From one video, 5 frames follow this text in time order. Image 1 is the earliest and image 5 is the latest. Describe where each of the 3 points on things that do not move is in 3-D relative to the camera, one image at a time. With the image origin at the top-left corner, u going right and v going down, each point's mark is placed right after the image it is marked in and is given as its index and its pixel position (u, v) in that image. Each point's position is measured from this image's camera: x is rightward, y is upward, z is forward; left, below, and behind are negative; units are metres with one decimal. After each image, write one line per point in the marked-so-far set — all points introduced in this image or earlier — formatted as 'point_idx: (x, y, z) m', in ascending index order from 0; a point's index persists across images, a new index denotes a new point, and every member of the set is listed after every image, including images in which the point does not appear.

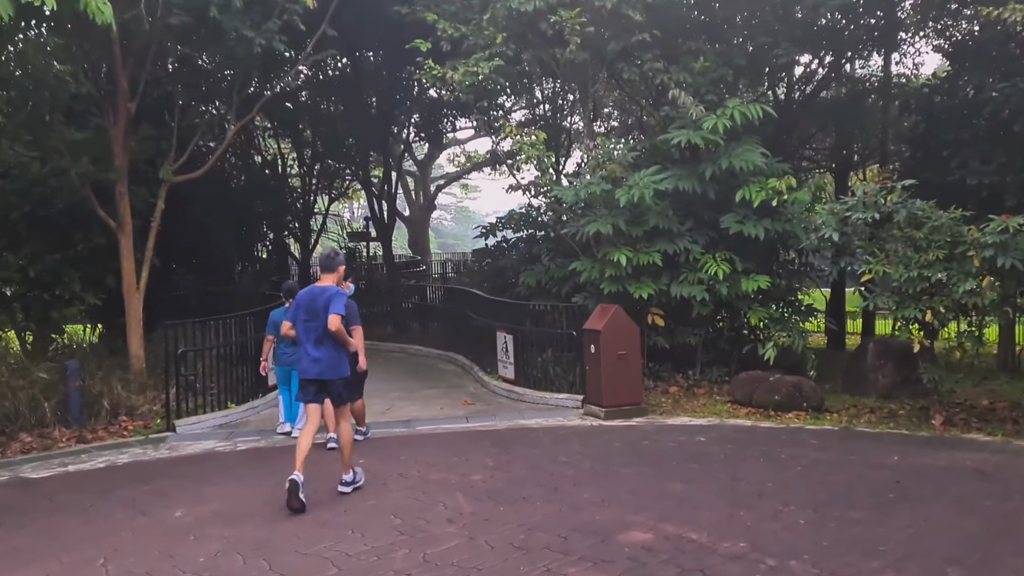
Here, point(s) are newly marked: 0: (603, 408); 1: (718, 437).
0: (+1.0, -1.3, +9.1) m
1: (+2.0, -1.4, +8.0) m
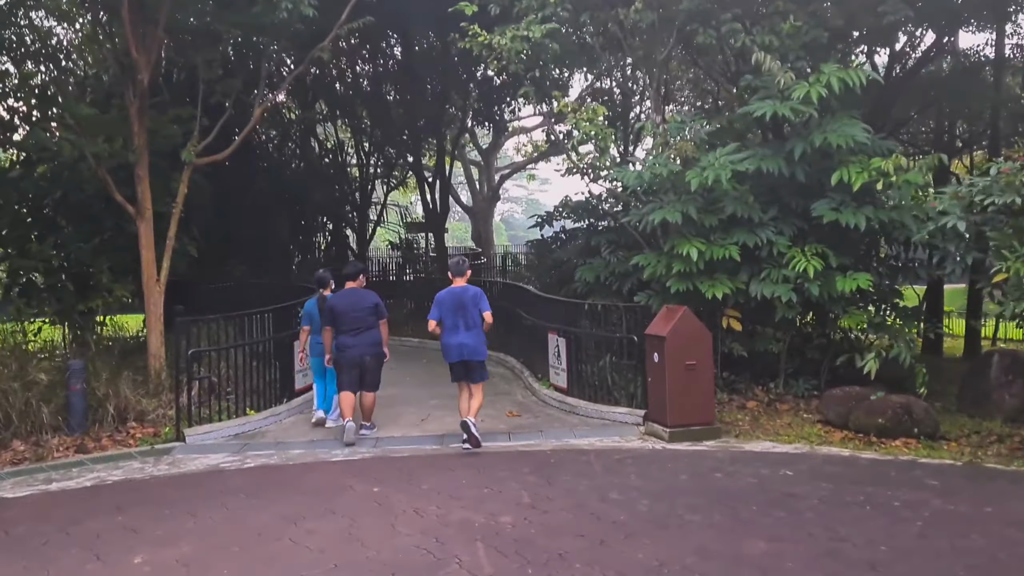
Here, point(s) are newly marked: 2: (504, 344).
0: (+1.5, -1.3, +7.7) m
1: (+2.4, -1.5, +6.6) m
2: (-0.1, -0.9, +12.9) m
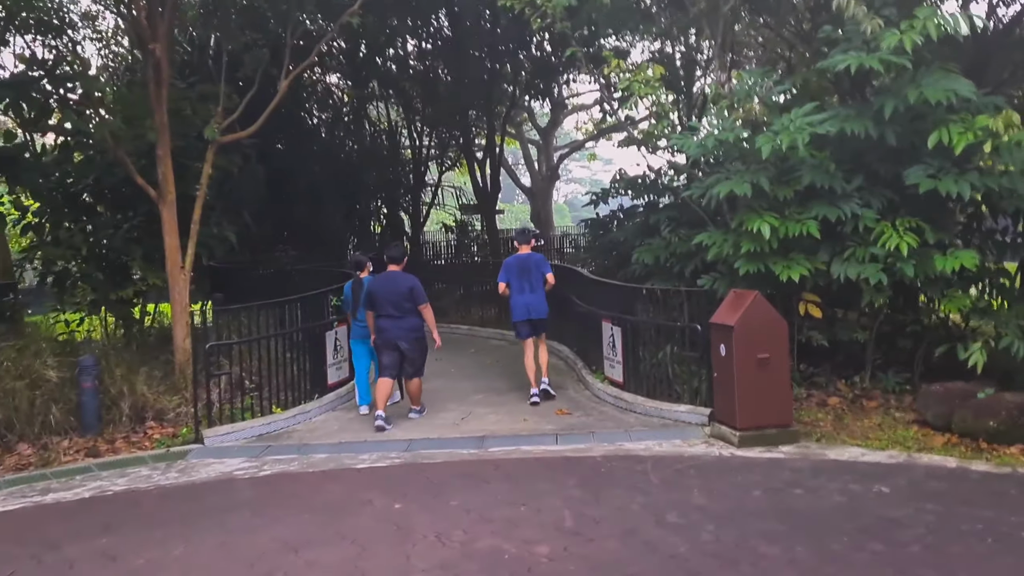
0: (+1.8, -1.2, +6.7) m
1: (+2.6, -1.3, +5.5) m
2: (+0.6, -0.6, +12.0) m
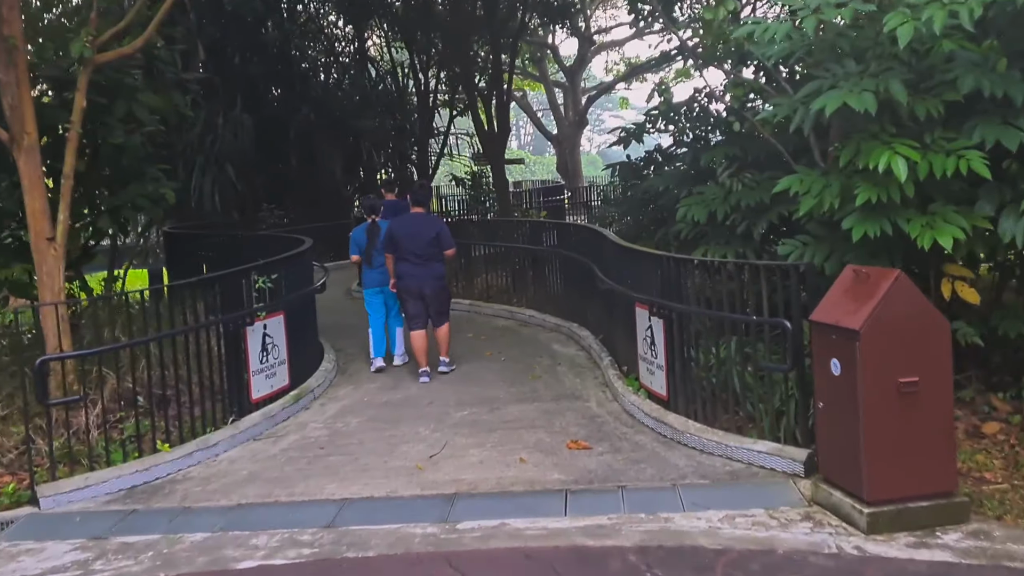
0: (+1.7, -1.1, +4.0) m
1: (+2.5, -1.3, +2.8) m
2: (+0.7, -0.2, +9.3) m
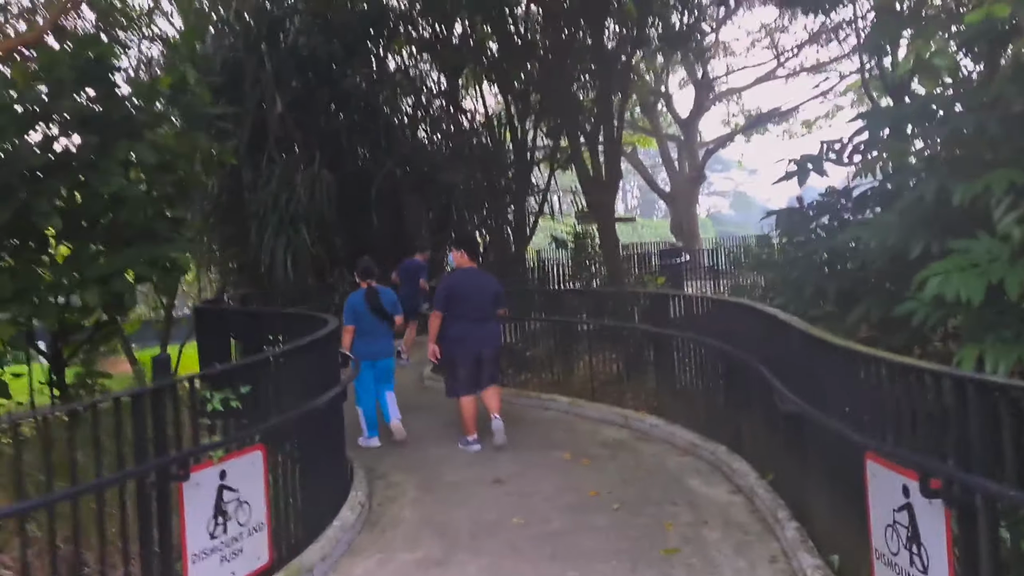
0: (+1.9, -1.4, +0.9) m
1: (+2.5, -1.6, -0.4) m
2: (+1.6, -1.0, +6.3) m
